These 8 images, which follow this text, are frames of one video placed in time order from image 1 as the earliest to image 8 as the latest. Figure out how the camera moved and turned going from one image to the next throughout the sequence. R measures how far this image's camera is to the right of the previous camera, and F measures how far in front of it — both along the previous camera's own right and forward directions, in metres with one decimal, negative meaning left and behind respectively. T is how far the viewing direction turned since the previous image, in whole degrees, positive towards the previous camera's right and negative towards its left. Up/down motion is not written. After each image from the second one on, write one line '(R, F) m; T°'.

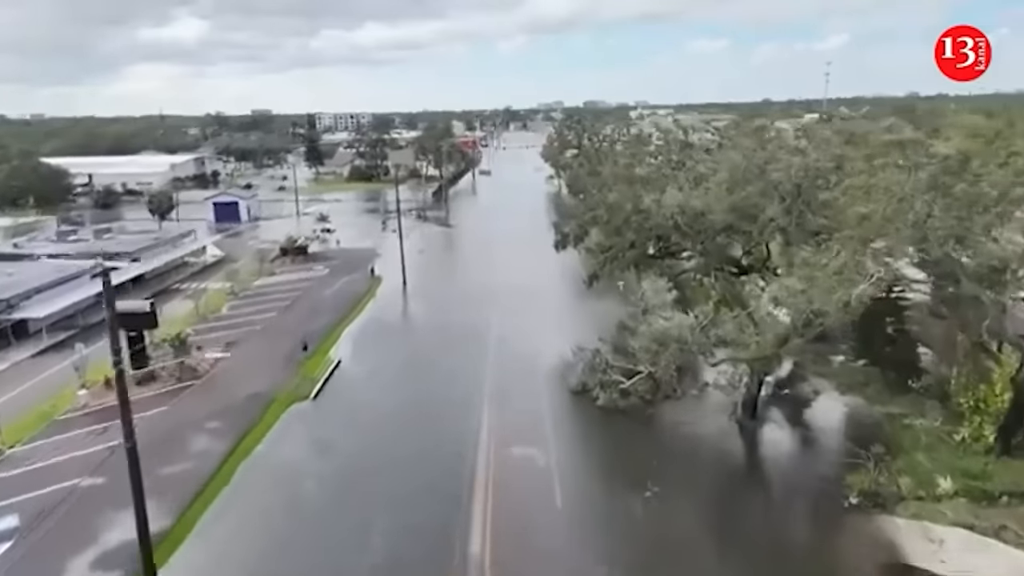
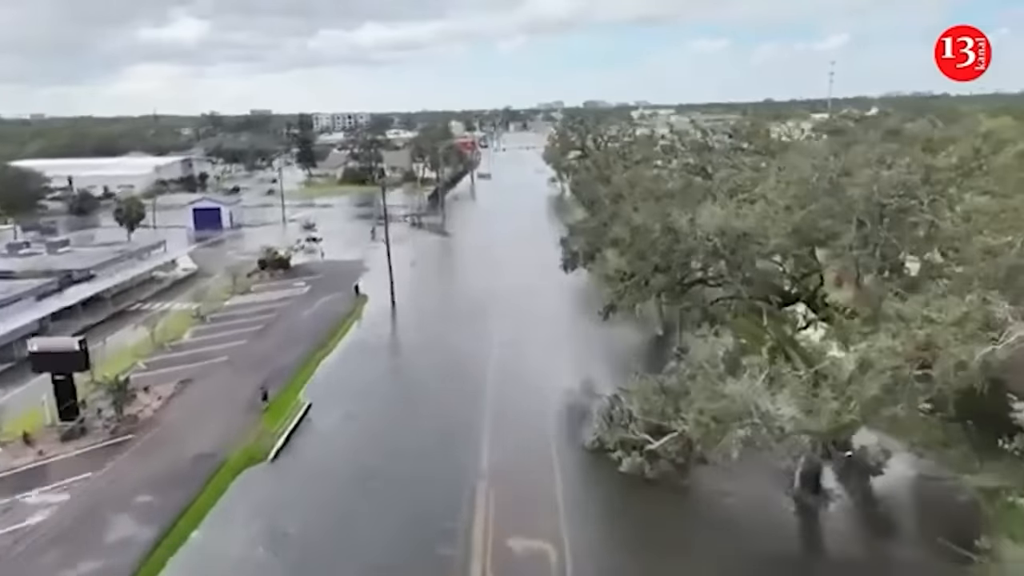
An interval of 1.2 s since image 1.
(0.0, +2.6) m; 0°
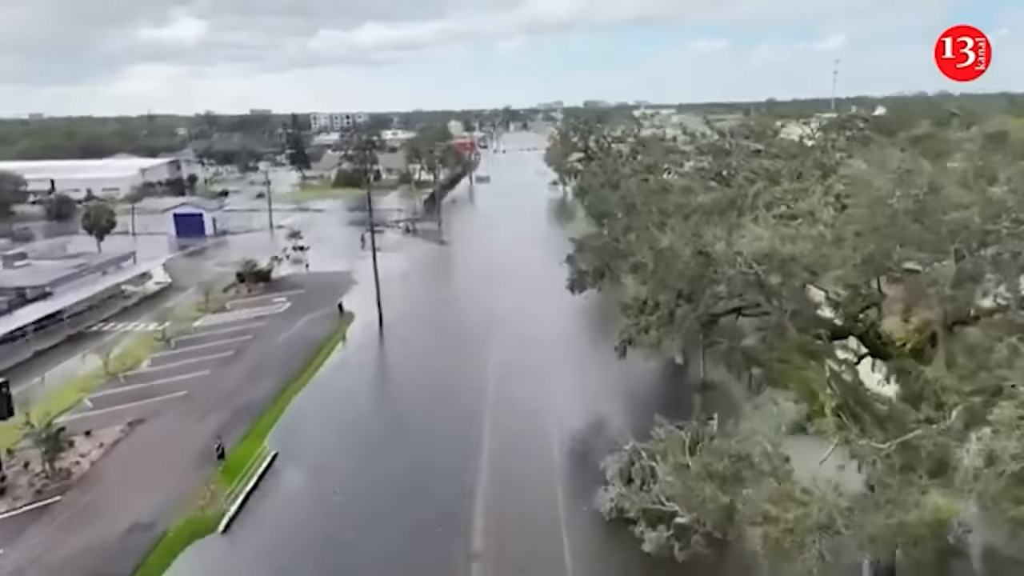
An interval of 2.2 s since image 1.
(0.0, +2.1) m; 0°
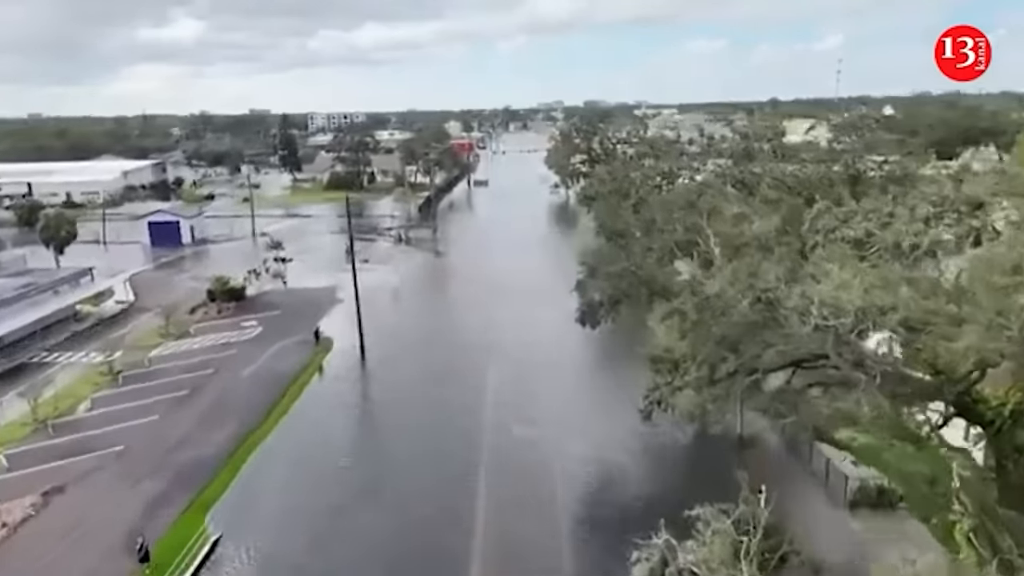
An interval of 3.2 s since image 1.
(0.0, +2.4) m; 0°
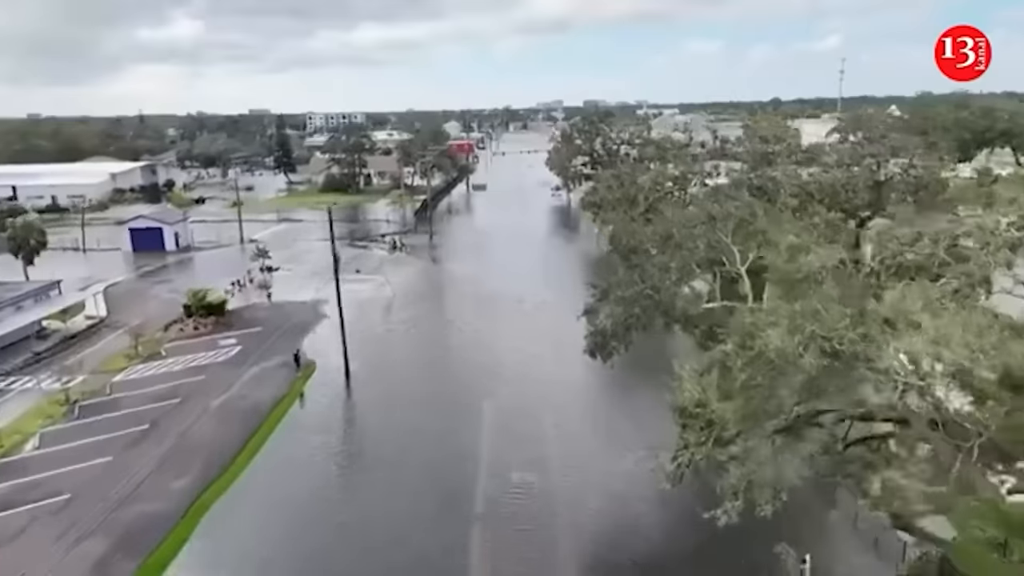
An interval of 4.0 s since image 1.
(0.0, +1.6) m; 0°
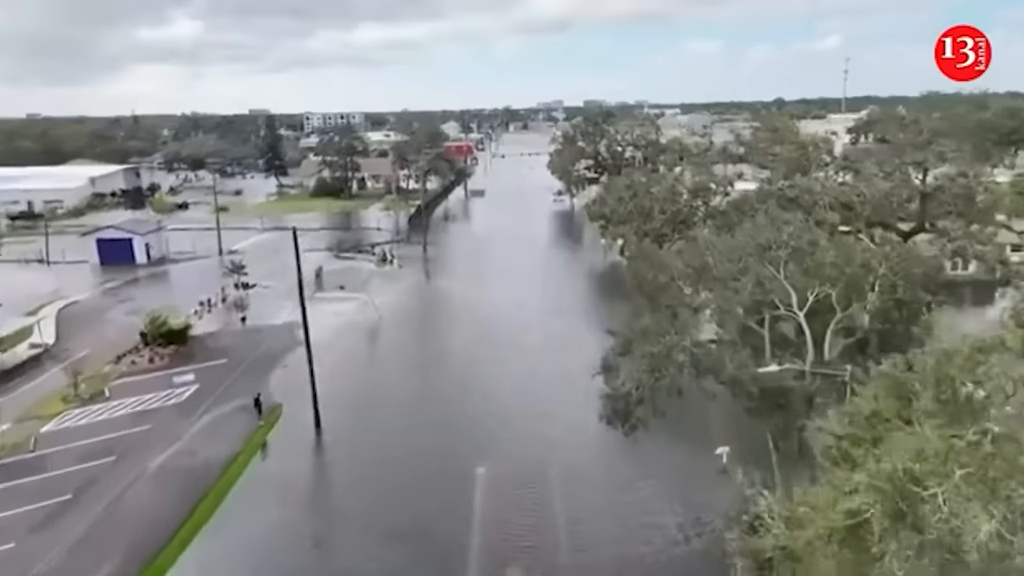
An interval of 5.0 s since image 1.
(0.0, +2.4) m; 0°
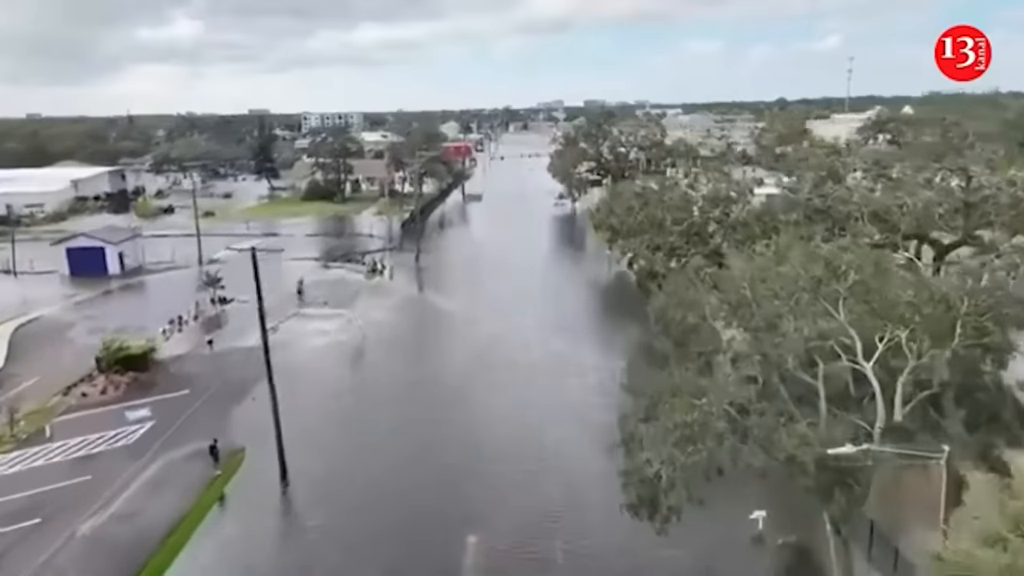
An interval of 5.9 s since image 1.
(+0.1, +1.8) m; 0°
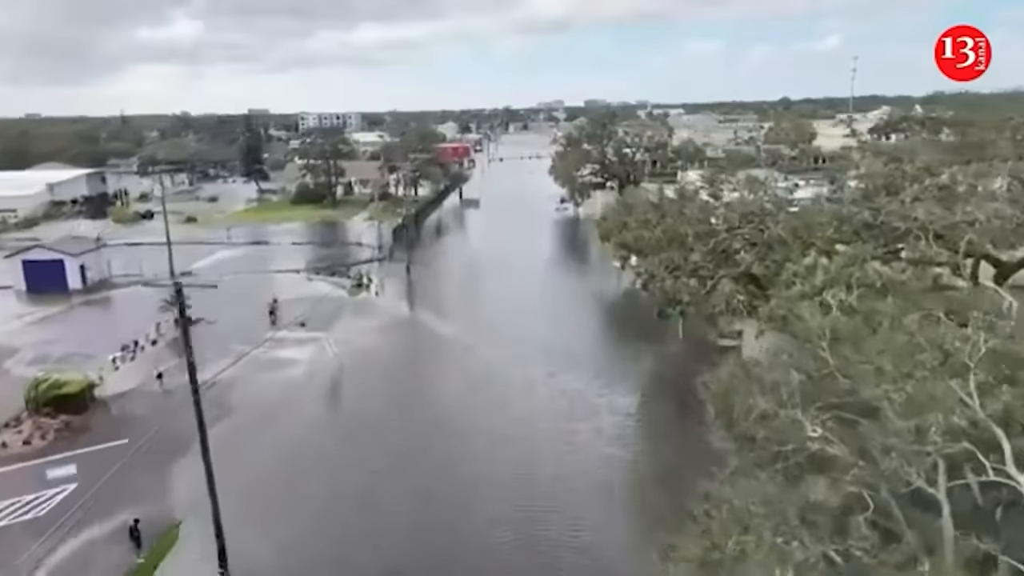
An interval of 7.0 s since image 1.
(+0.1, +2.3) m; 0°
